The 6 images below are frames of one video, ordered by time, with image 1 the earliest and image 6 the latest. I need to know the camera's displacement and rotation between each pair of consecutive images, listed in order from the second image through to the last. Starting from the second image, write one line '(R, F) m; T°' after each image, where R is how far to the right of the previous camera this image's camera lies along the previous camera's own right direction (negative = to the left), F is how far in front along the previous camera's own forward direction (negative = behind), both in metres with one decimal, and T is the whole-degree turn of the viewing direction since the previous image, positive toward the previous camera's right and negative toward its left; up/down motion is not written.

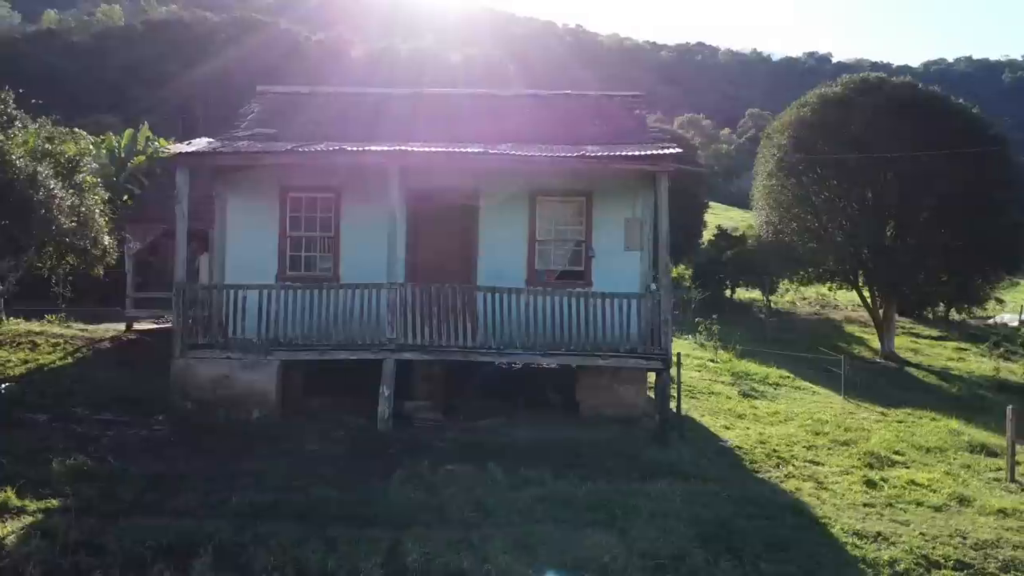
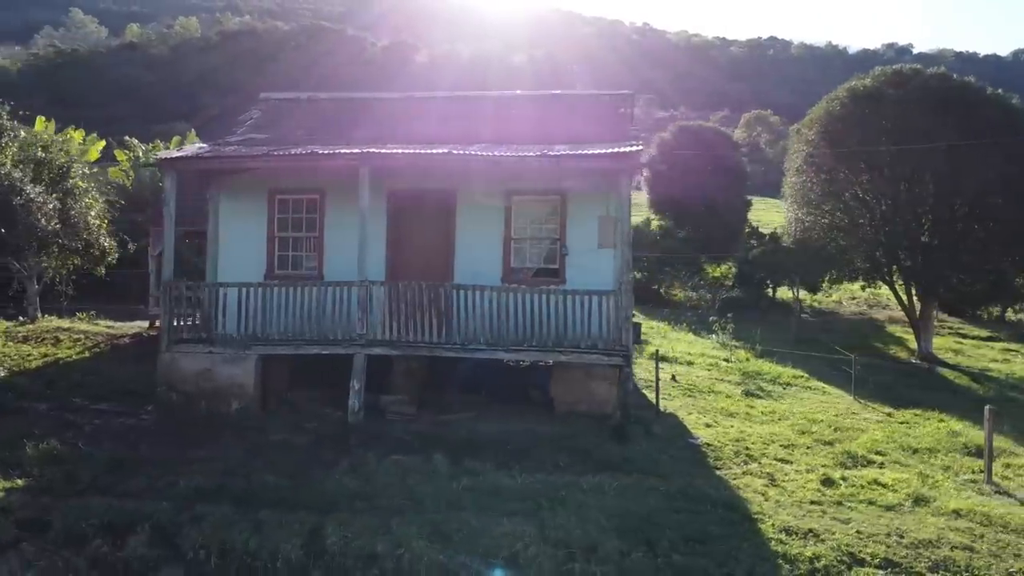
(+1.6, -0.2) m; -5°
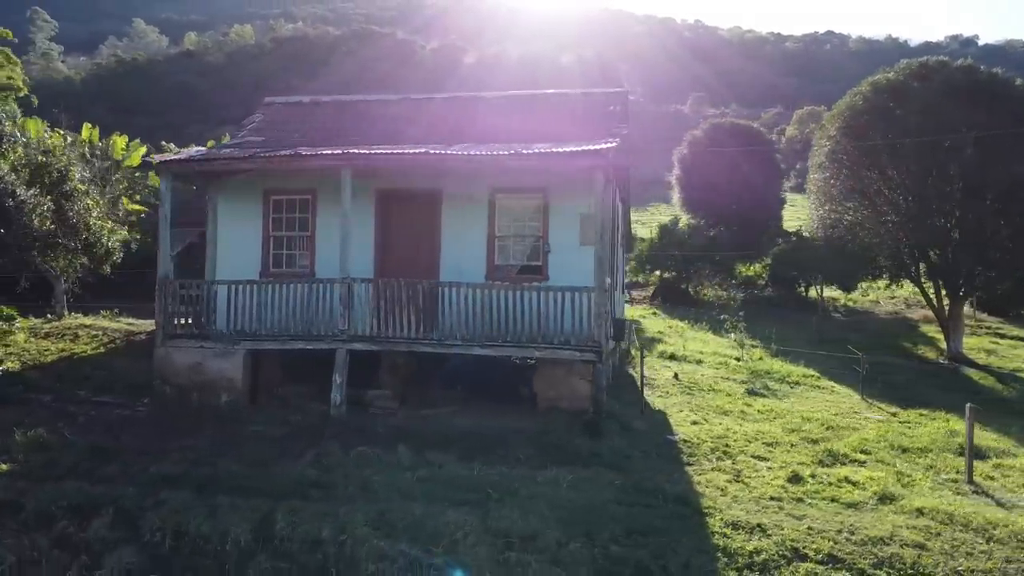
(+1.2, -0.2) m; -4°
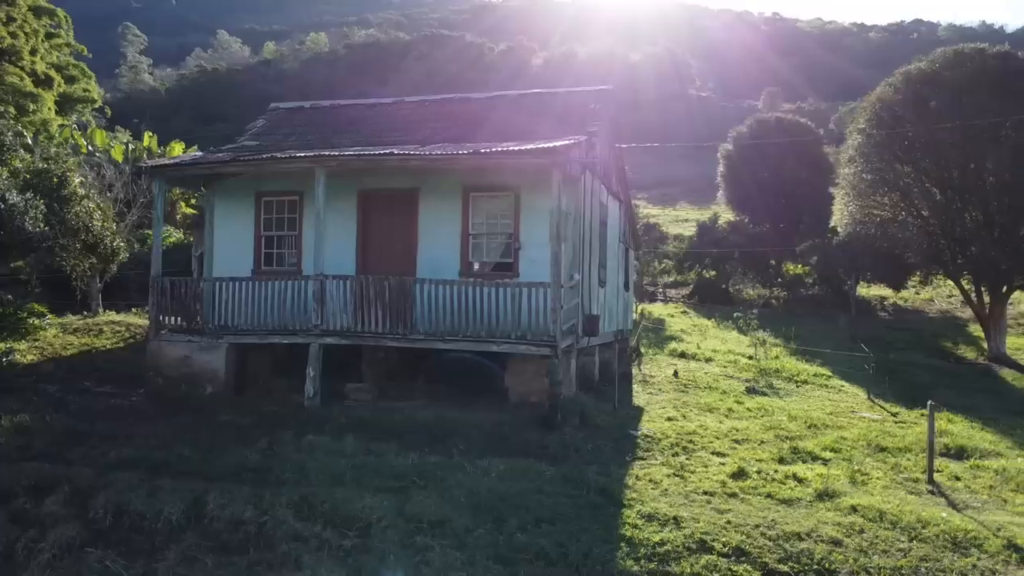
(+1.8, -0.2) m; -6°
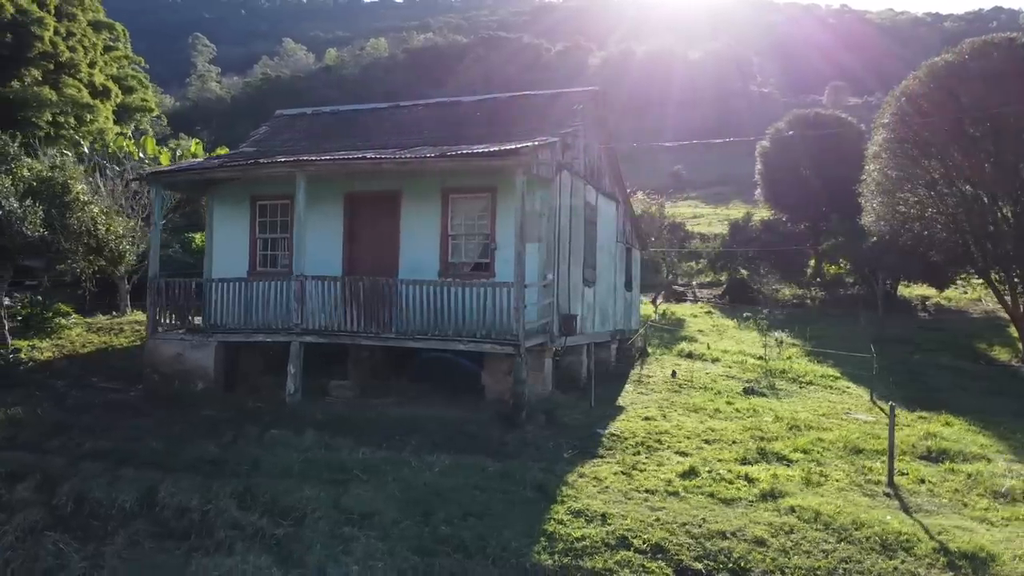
(+1.5, -0.2) m; -5°
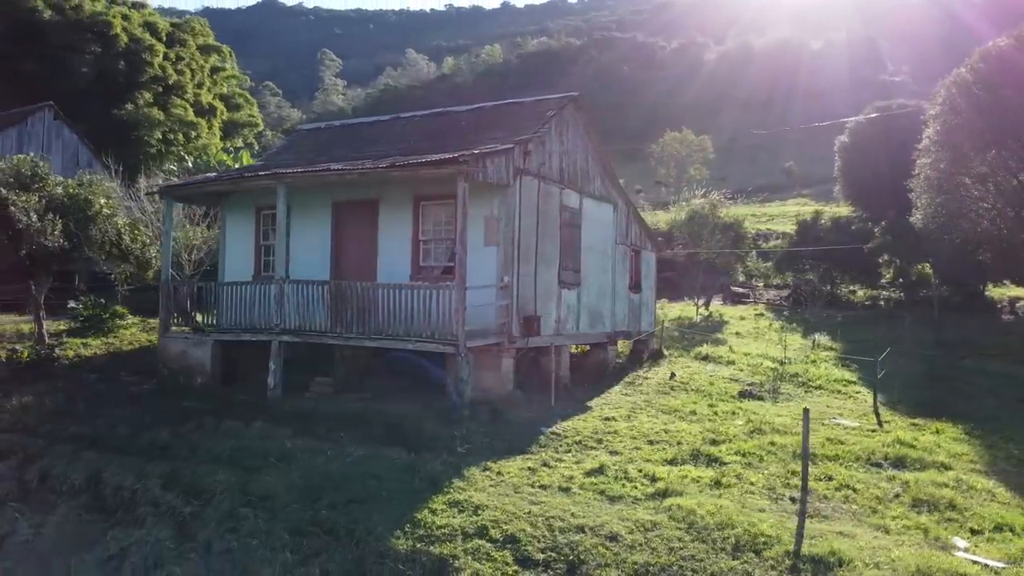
(+2.9, -0.3) m; -9°
